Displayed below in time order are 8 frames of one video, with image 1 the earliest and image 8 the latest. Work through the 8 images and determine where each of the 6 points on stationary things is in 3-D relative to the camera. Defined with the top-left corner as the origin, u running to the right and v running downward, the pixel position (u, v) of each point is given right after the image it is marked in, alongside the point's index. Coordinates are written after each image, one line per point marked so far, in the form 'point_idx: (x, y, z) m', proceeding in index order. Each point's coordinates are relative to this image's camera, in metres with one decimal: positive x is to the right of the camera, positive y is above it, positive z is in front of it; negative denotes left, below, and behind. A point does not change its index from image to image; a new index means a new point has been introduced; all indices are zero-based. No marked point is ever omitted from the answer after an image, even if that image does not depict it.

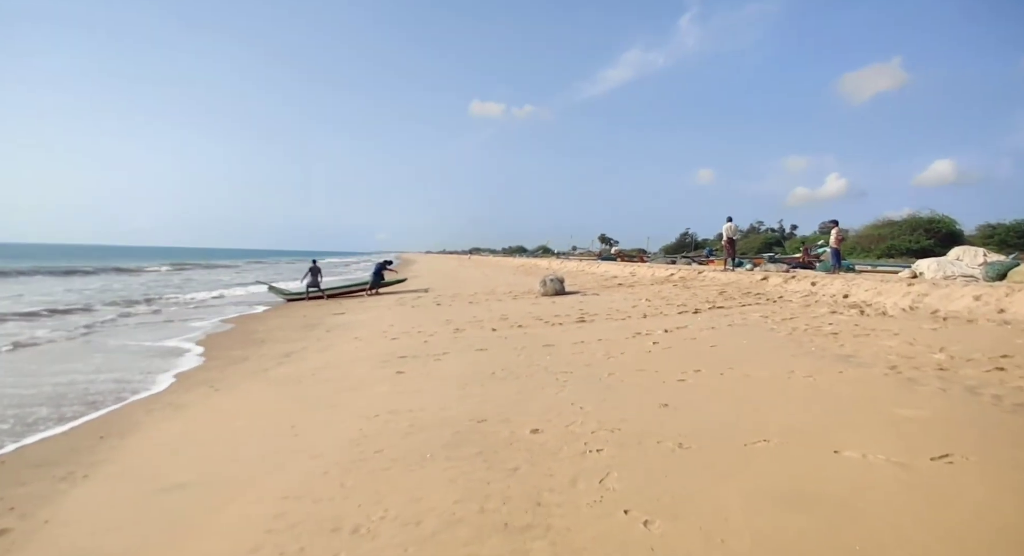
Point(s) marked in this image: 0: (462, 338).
0: (-0.8, -0.9, +9.0) m
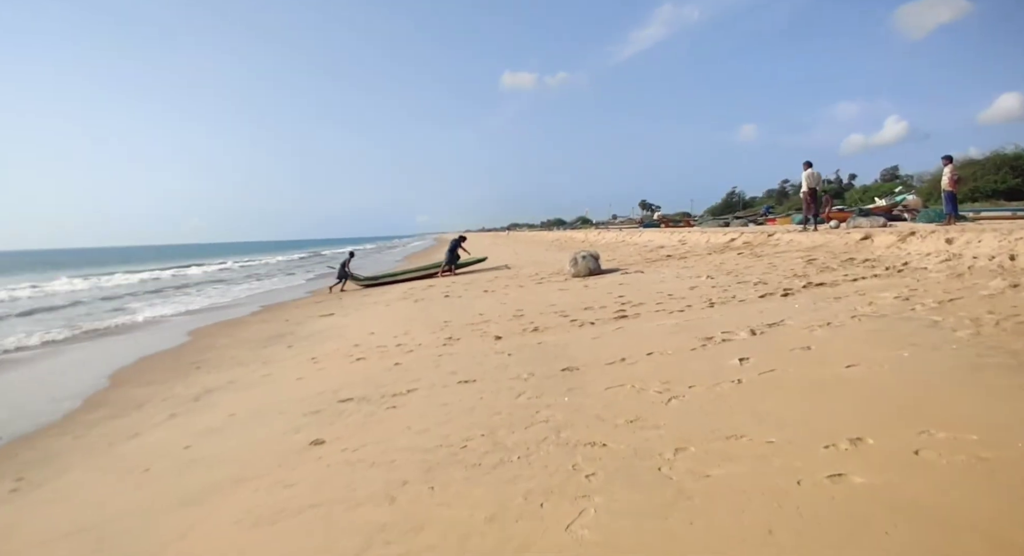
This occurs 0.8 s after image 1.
0: (-0.6, -0.8, +6.3) m
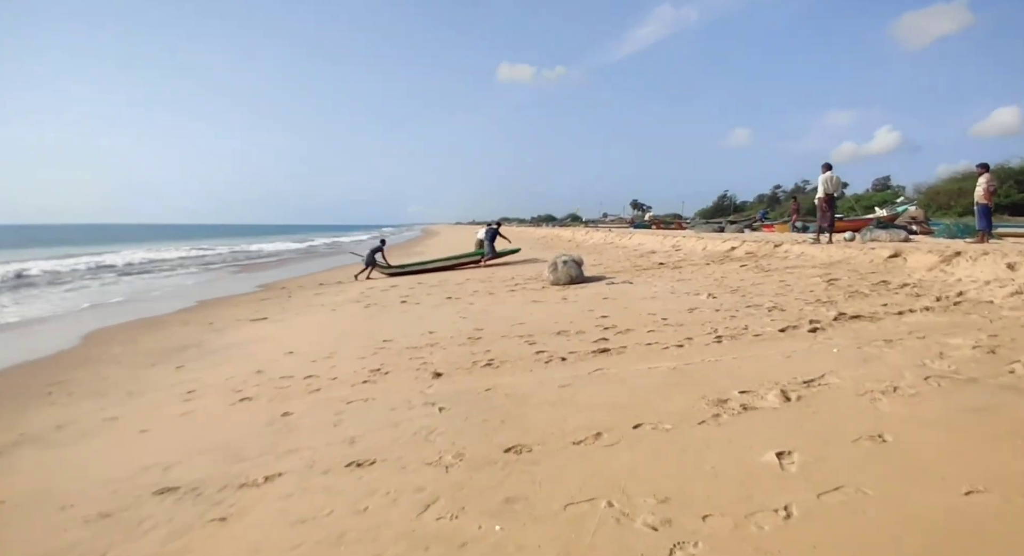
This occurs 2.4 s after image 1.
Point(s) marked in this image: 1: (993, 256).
0: (-1.1, -0.9, +4.6) m
1: (+6.0, +0.3, +7.2) m
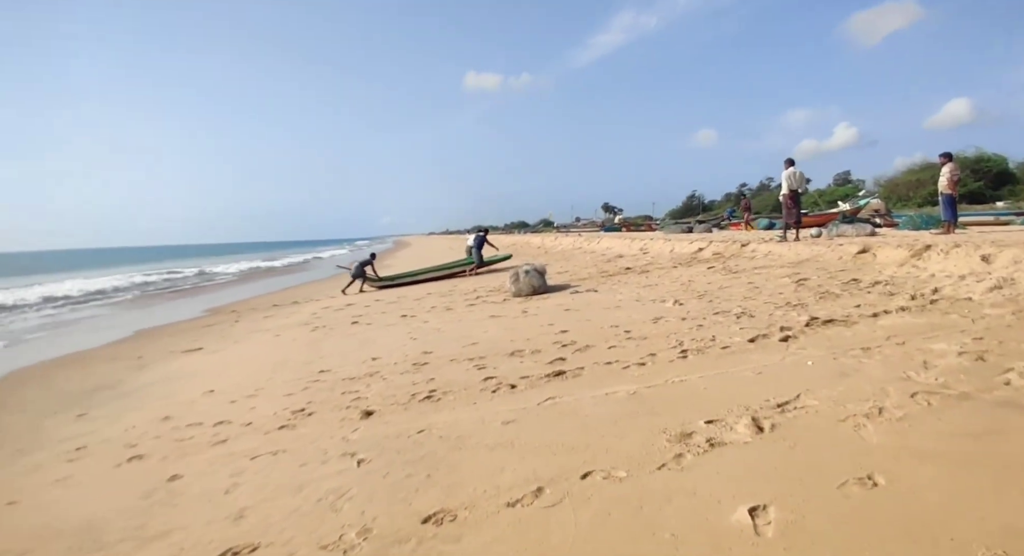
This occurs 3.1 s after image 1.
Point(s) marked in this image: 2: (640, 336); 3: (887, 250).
0: (-1.6, -1.1, +4.0) m
1: (+5.4, +0.3, +6.9) m
2: (+1.3, -0.6, +6.1) m
3: (+5.2, +0.4, +8.0) m
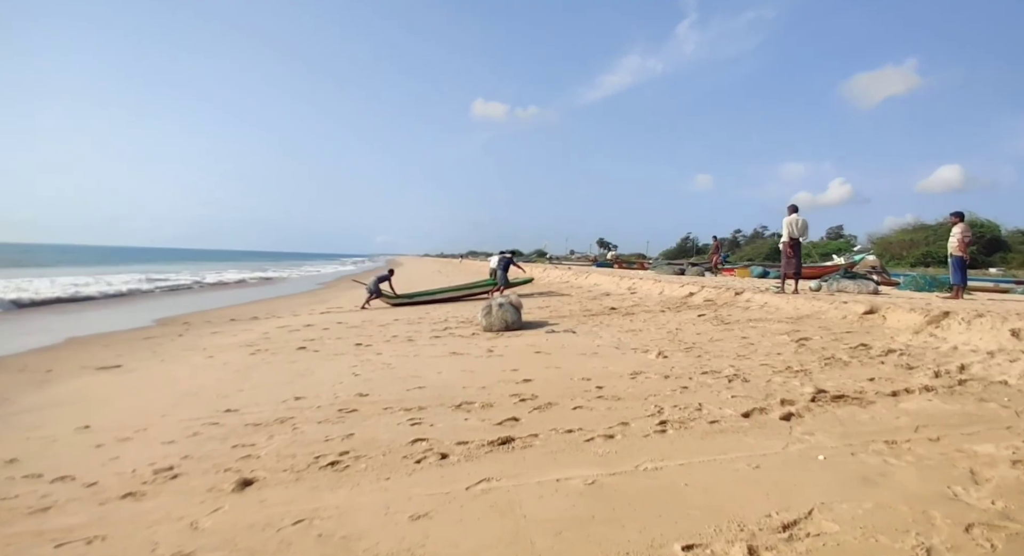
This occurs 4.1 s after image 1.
0: (-2.0, -1.2, +2.9) m
1: (+5.0, -0.4, +6.0) m
2: (+0.9, -1.0, +5.1) m
3: (+4.7, -0.4, +7.1) m
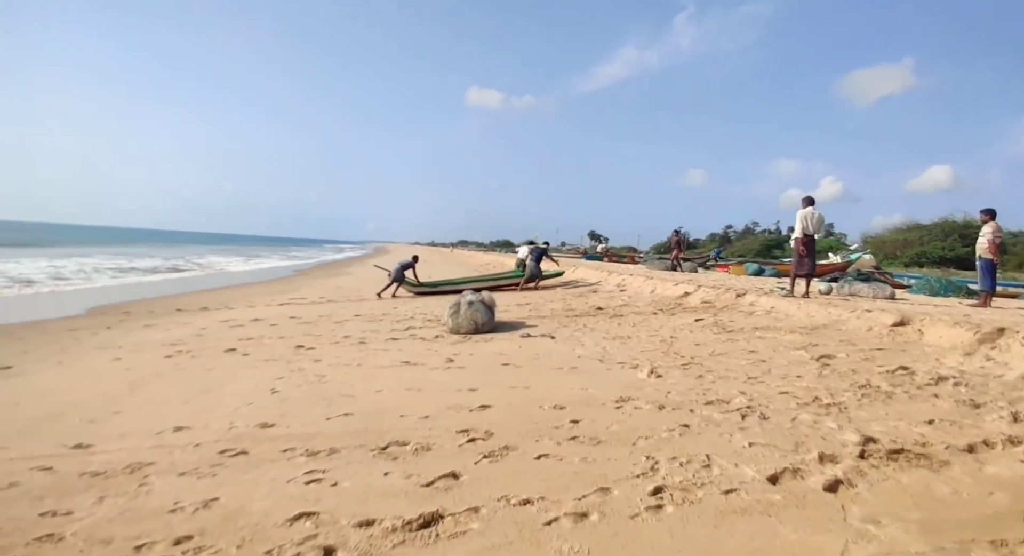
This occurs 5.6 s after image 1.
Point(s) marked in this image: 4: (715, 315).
0: (-2.3, -1.2, +1.6) m
1: (+4.6, -0.5, +4.8) m
2: (+0.5, -1.1, +3.9) m
3: (+4.4, -0.5, +5.9) m
4: (+3.1, -0.6, +8.9) m
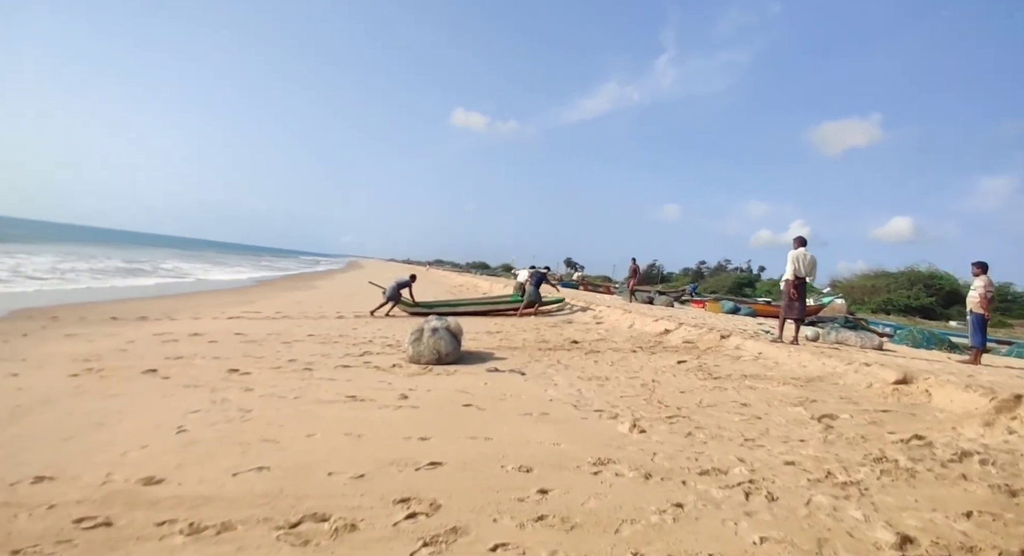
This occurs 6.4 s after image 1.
0: (-2.5, -1.2, +0.7) m
1: (+4.3, -1.0, +4.3) m
2: (+0.3, -1.3, +3.1) m
3: (+4.0, -1.0, +5.3) m
4: (+2.6, -1.1, +8.3) m
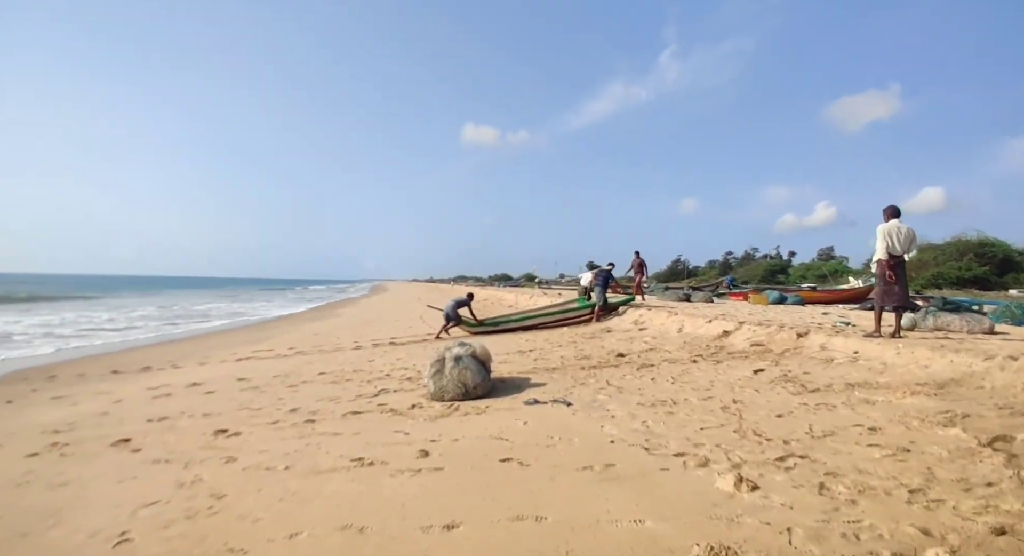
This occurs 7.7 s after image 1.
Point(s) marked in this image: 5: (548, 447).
0: (-2.3, -1.4, -0.4) m
1: (+4.6, -0.7, +2.8) m
2: (+0.6, -1.3, +1.8) m
3: (+4.4, -0.7, +3.9) m
4: (+3.1, -1.0, +6.9) m
5: (+0.3, -1.3, +4.6) m
